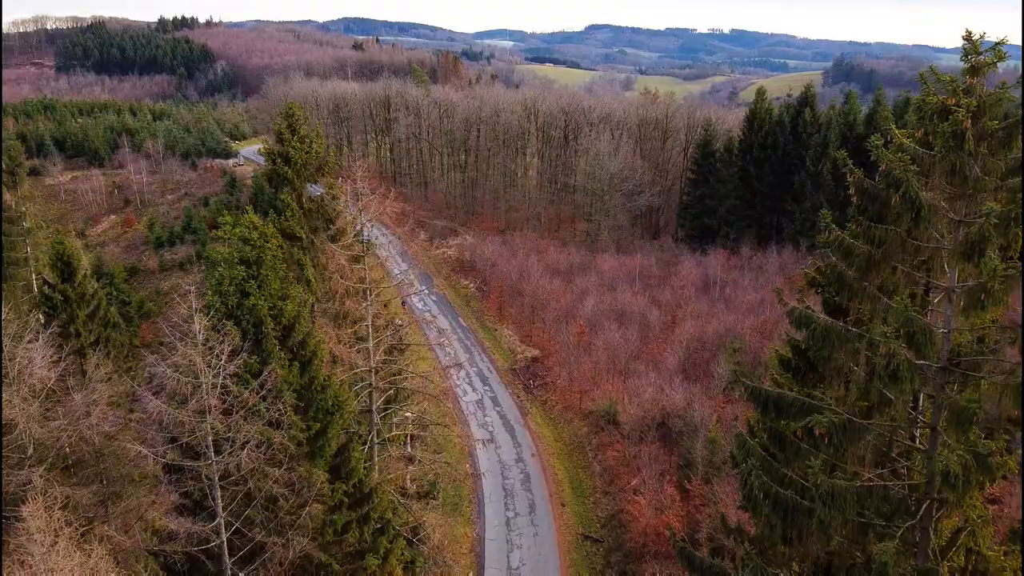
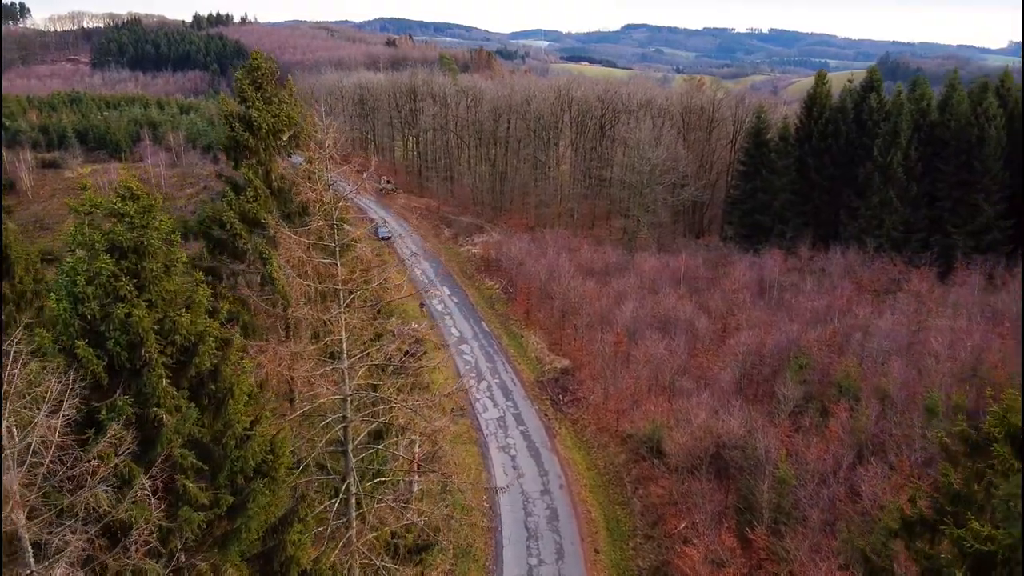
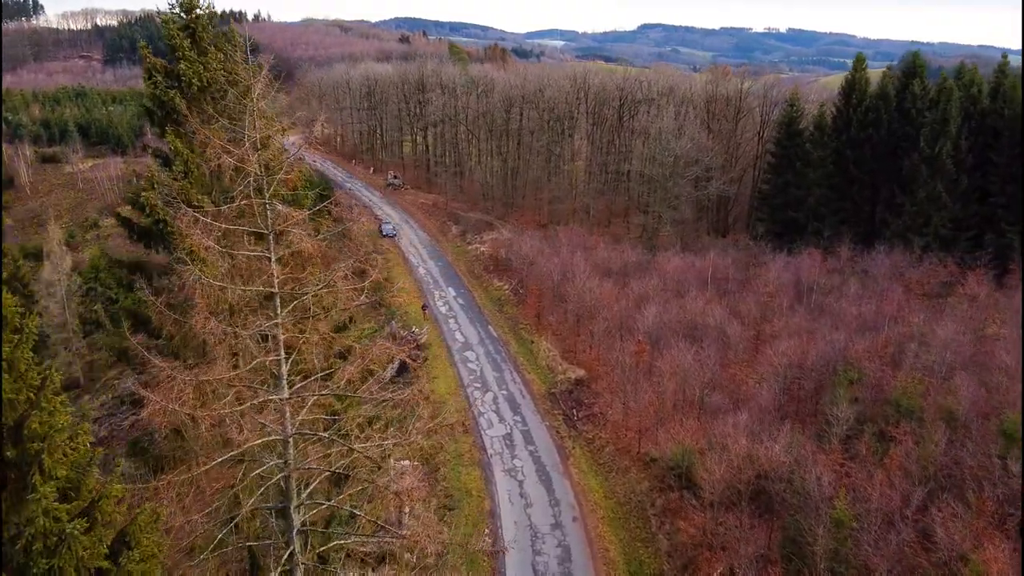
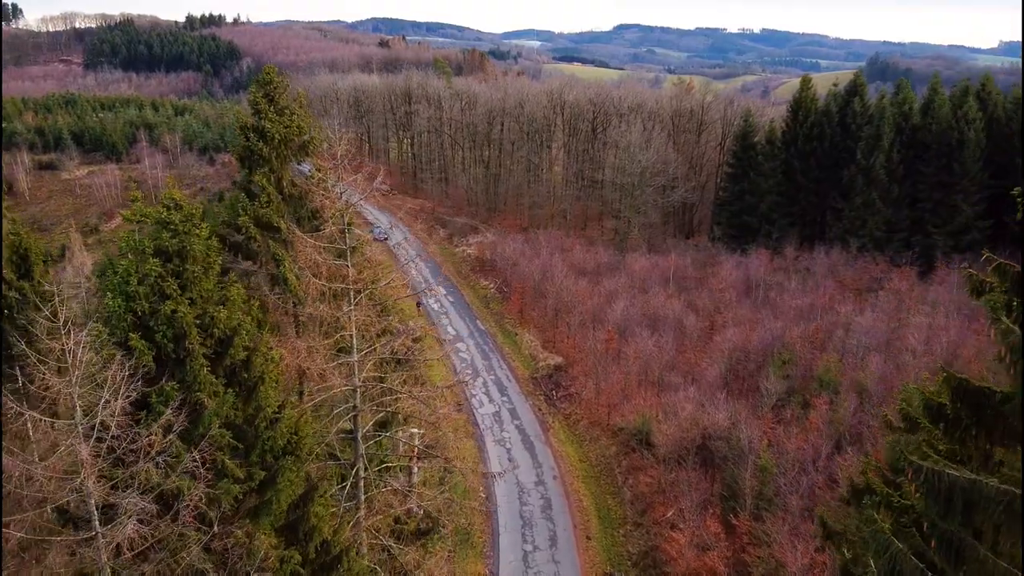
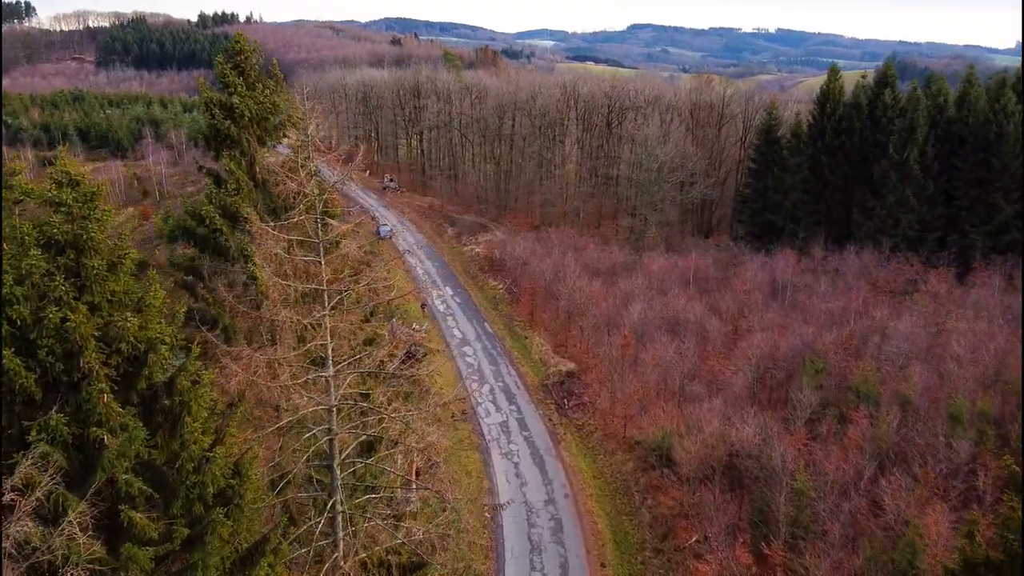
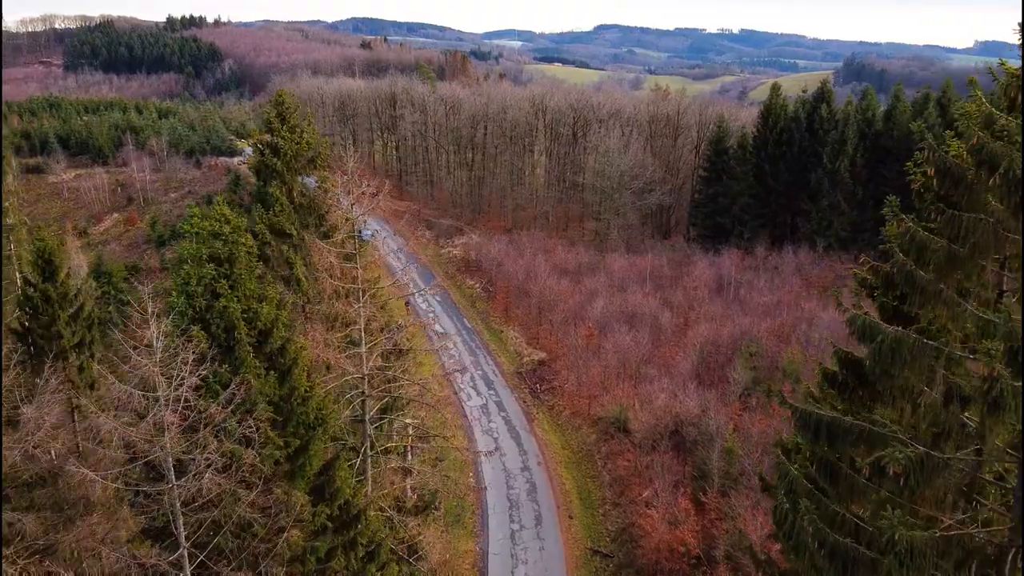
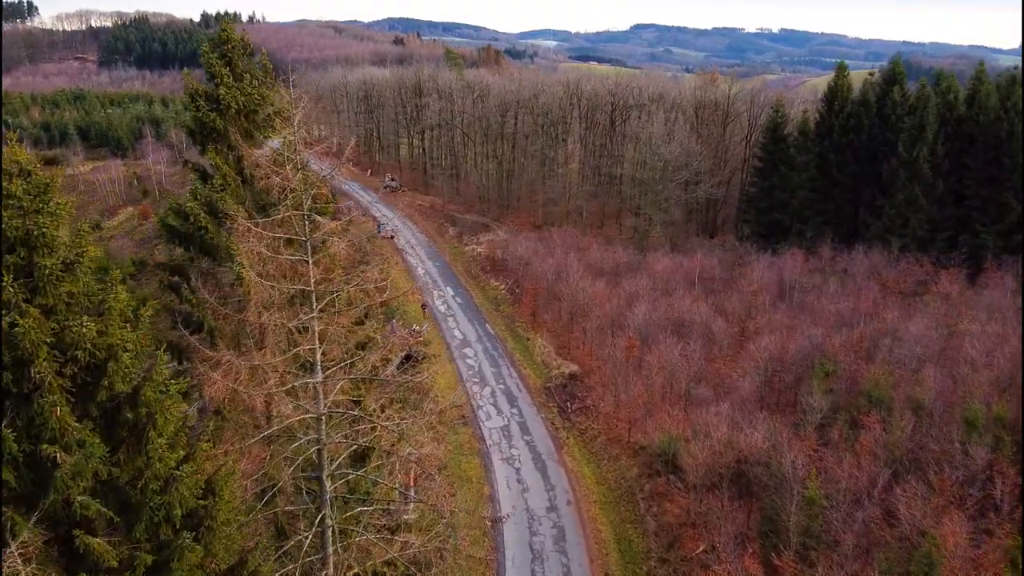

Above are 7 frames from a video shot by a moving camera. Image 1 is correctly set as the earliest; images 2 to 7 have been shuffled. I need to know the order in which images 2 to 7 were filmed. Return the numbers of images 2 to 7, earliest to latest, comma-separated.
6, 4, 2, 5, 7, 3
